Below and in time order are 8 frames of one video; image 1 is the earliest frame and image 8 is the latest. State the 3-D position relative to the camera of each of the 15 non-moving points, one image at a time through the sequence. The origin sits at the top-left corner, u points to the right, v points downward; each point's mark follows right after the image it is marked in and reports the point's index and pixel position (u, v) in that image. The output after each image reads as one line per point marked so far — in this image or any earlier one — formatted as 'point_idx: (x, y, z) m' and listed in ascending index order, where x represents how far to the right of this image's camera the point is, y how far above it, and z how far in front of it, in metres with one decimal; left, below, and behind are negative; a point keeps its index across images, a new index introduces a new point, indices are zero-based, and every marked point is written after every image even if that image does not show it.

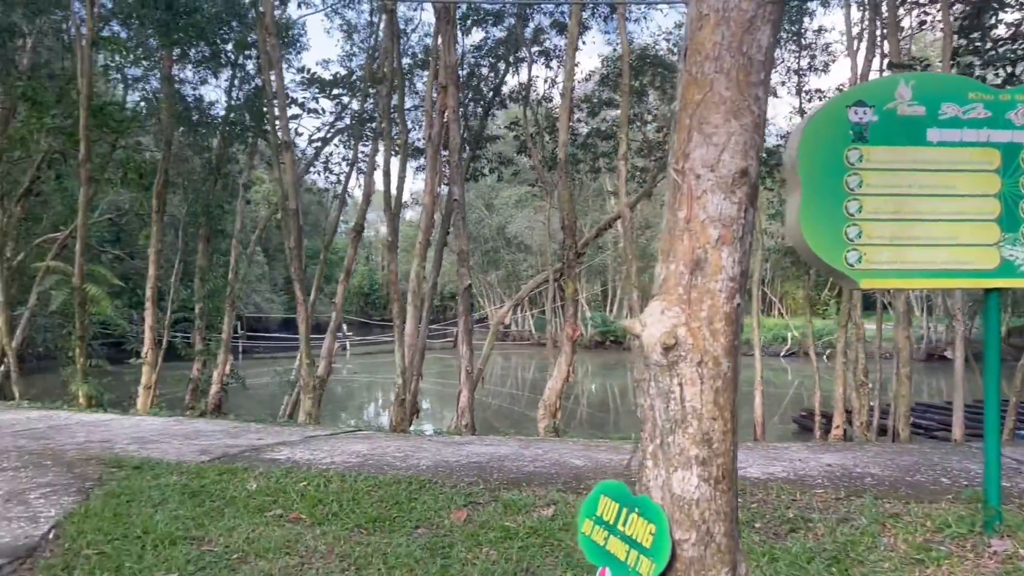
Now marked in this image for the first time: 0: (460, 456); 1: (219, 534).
0: (-0.3, -1.0, +5.1) m
1: (-1.3, -1.1, +3.7) m
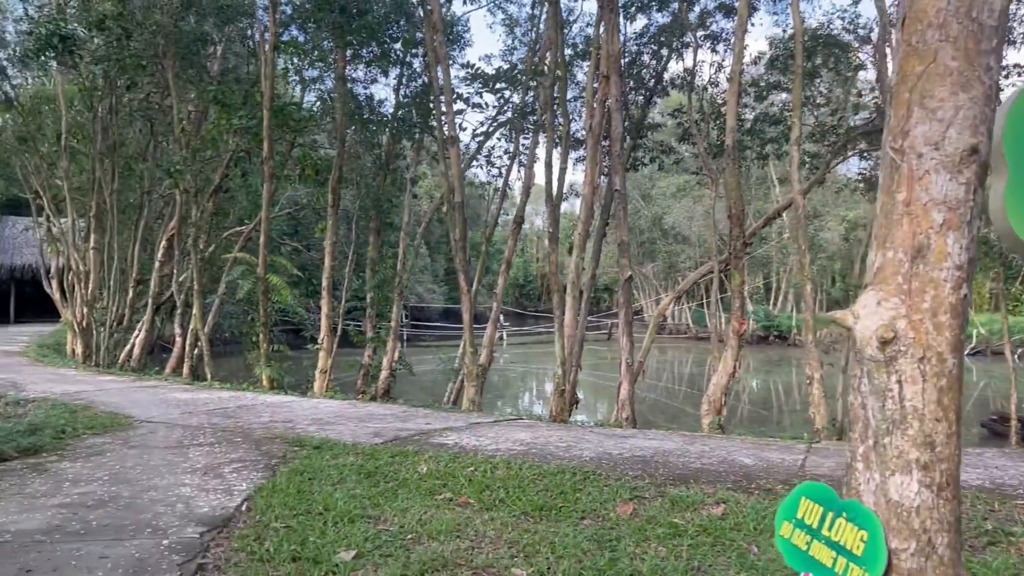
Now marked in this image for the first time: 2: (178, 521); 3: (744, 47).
0: (+0.7, -0.9, +5.0) m
1: (-0.5, -1.0, +3.9) m
2: (-1.4, -1.0, +3.7) m
3: (+1.8, +1.9, +6.8) m
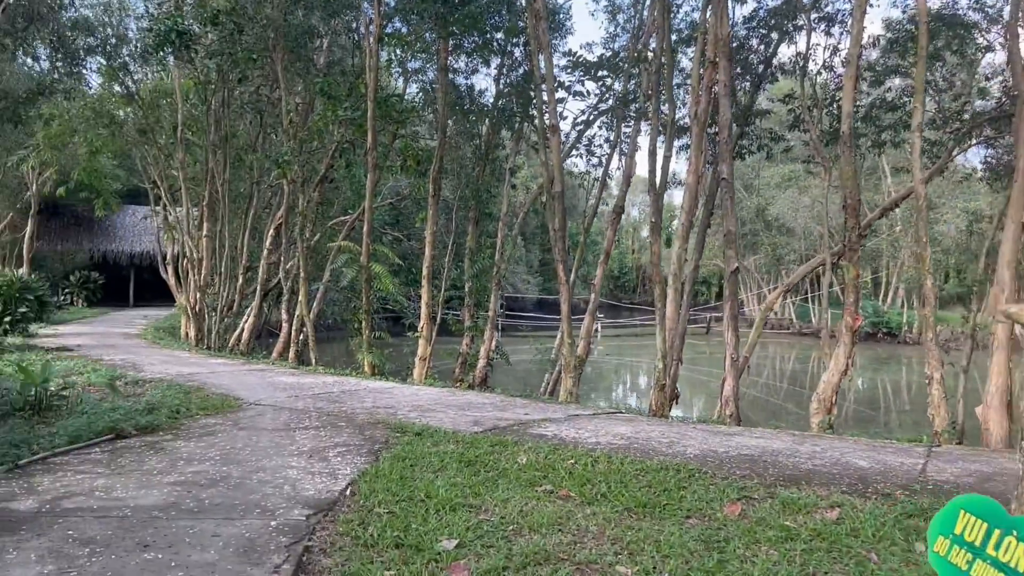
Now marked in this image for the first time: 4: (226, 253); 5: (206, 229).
0: (+1.2, -0.9, +4.9) m
1: (-0.1, -1.0, +3.8) m
2: (-1.0, -0.9, +3.8) m
3: (+2.6, +2.0, +6.5) m
4: (-4.6, +0.6, +13.9) m
5: (-4.8, +0.9, +13.6) m
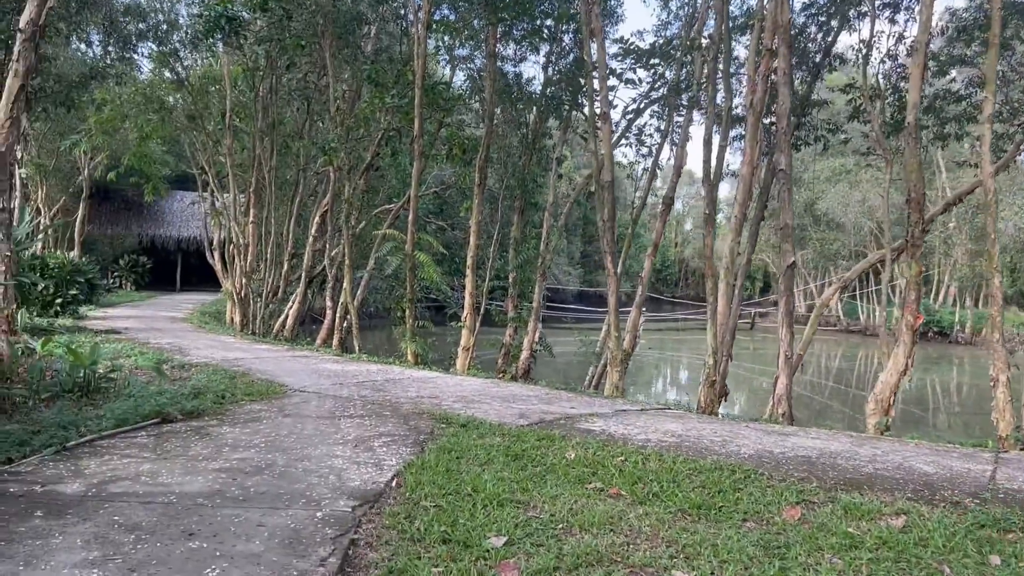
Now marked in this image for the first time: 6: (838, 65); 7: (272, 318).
0: (+1.5, -0.9, +4.7) m
1: (+0.1, -0.9, +3.7) m
2: (-0.8, -0.9, +3.7) m
3: (+3.0, +2.0, +6.2) m
4: (-3.9, +0.8, +13.9) m
5: (-4.1, +1.2, +13.7) m
6: (+3.5, +2.4, +9.3) m
7: (-4.0, -0.5, +14.4) m
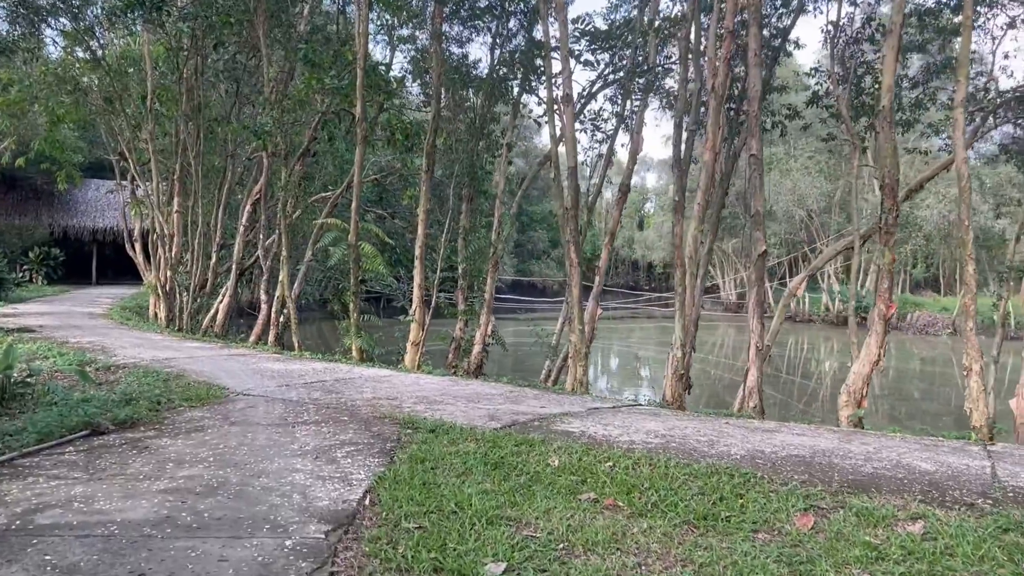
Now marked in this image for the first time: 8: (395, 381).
0: (+1.4, -0.8, +4.5) m
1: (+0.1, -0.9, +3.4) m
2: (-0.8, -0.9, +3.3) m
3: (+2.7, +2.1, +6.1) m
4: (-4.8, +0.9, +13.2) m
5: (-5.0, +1.3, +12.9) m
6: (+3.0, +2.5, +9.2) m
7: (-5.0, -0.4, +13.7) m
8: (-0.9, -0.7, +6.5) m
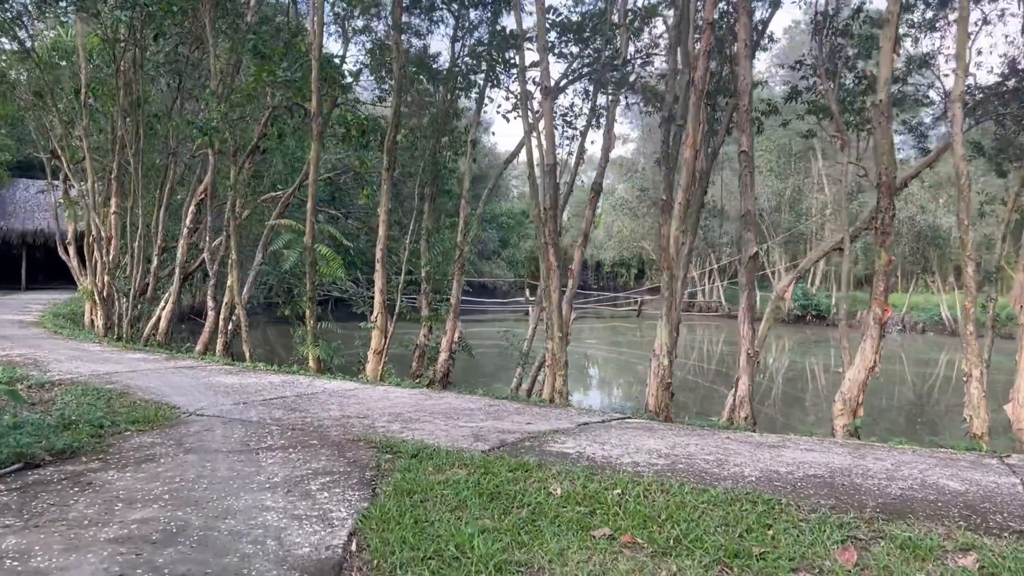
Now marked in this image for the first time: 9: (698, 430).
0: (+1.3, -0.9, +4.1) m
1: (+0.1, -0.9, +3.0) m
2: (-0.8, -0.9, +2.8) m
3: (+2.6, +2.1, +5.8) m
4: (-5.4, +0.8, +12.5) m
5: (-5.6, +1.2, +12.1) m
6: (+2.6, +2.5, +8.9) m
7: (-5.6, -0.5, +12.9) m
8: (-1.1, -0.8, +6.1) m
9: (+1.1, -0.9, +5.2) m
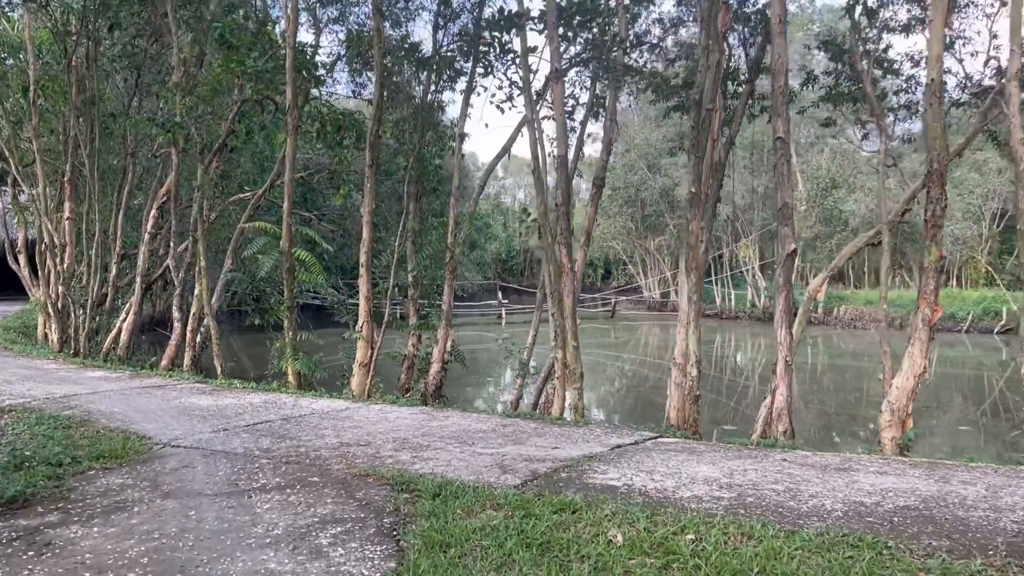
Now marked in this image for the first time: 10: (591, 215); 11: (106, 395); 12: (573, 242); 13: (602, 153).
0: (+1.5, -0.9, +3.6) m
1: (+0.3, -1.0, +2.4) m
2: (-0.6, -1.0, +2.2) m
3: (+2.6, +2.1, +5.3) m
4: (-5.6, +0.7, +11.6) m
5: (-5.8, +1.0, +11.3) m
6: (+2.5, +2.5, +8.4) m
7: (-5.8, -0.6, +12.1) m
8: (-1.0, -0.8, +5.4) m
9: (+1.2, -0.9, +4.6) m
10: (+0.7, +0.7, +7.9) m
11: (-3.0, -0.8, +6.4) m
12: (+0.4, +0.3, +6.2) m
13: (+0.8, +1.2, +7.7) m
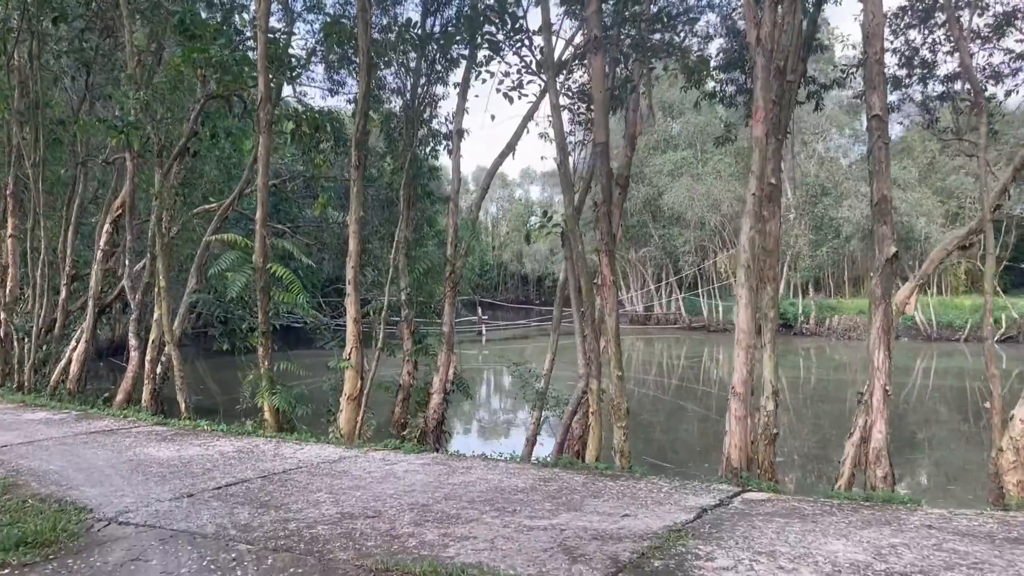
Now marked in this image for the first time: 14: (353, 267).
0: (+1.8, -0.9, +2.6) m
1: (+0.6, -1.0, +1.4) m
2: (-0.2, -1.0, +1.1) m
3: (+2.8, +2.0, +4.4) m
4: (-5.7, +0.4, +10.4) m
5: (-5.9, +0.7, +10.1) m
6: (+2.5, +2.4, +7.6) m
7: (-5.9, -0.9, +10.8) m
8: (-0.8, -0.9, +4.3) m
9: (+1.5, -0.9, +3.6) m
10: (+0.8, +0.6, +6.9) m
11: (-2.9, -1.0, +5.3) m
12: (+0.5, +0.2, +5.2) m
13: (+0.9, +1.1, +6.8) m
14: (-1.3, +0.2, +7.1) m
